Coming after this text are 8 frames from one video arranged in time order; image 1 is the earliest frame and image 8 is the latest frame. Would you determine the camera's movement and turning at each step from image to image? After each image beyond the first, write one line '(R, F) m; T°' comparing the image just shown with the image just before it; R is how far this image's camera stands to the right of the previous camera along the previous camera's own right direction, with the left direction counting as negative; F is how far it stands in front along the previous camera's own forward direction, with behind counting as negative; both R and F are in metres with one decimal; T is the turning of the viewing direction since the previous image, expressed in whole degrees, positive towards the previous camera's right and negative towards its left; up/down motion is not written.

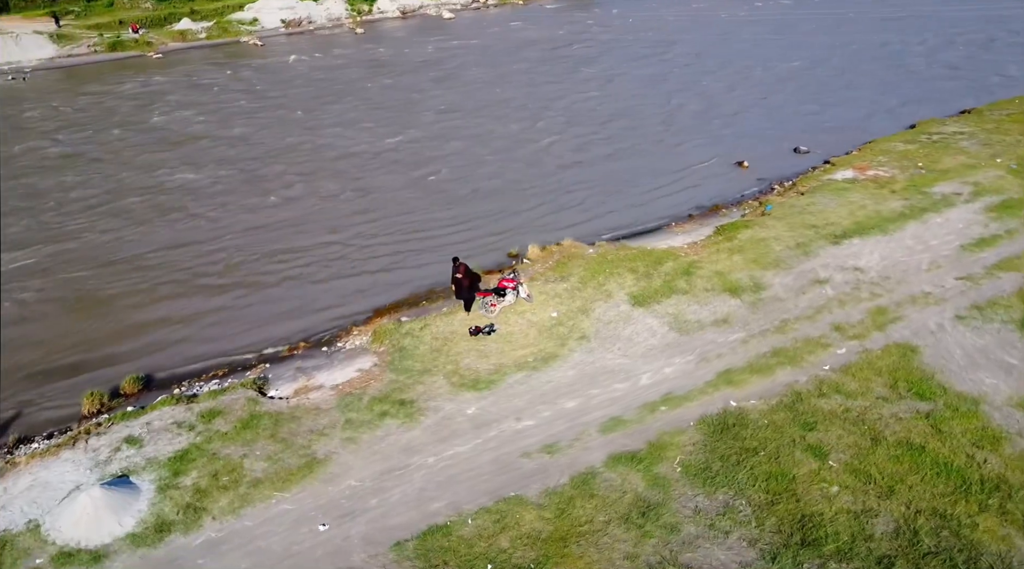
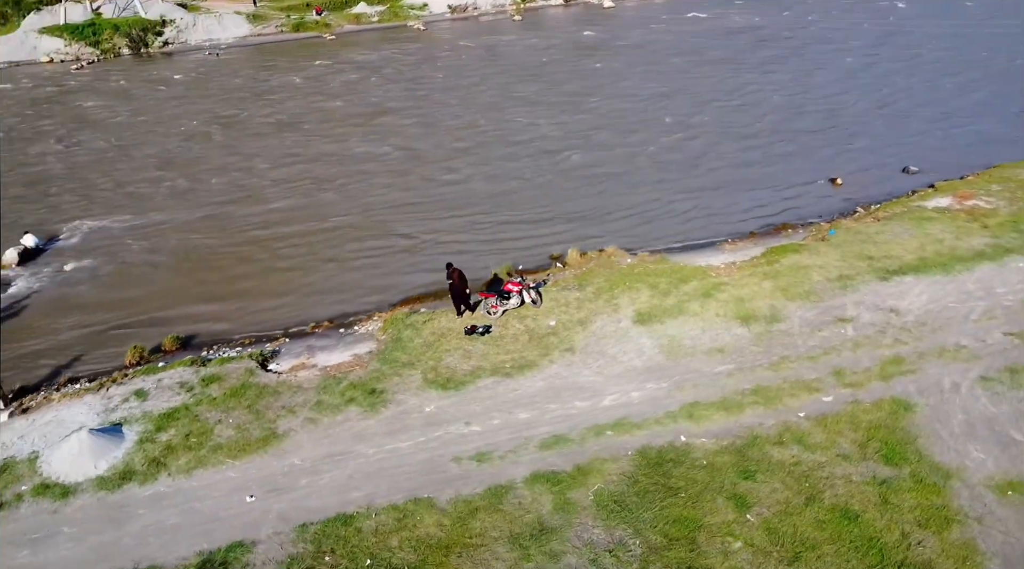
(+4.2, +0.3) m; -13°
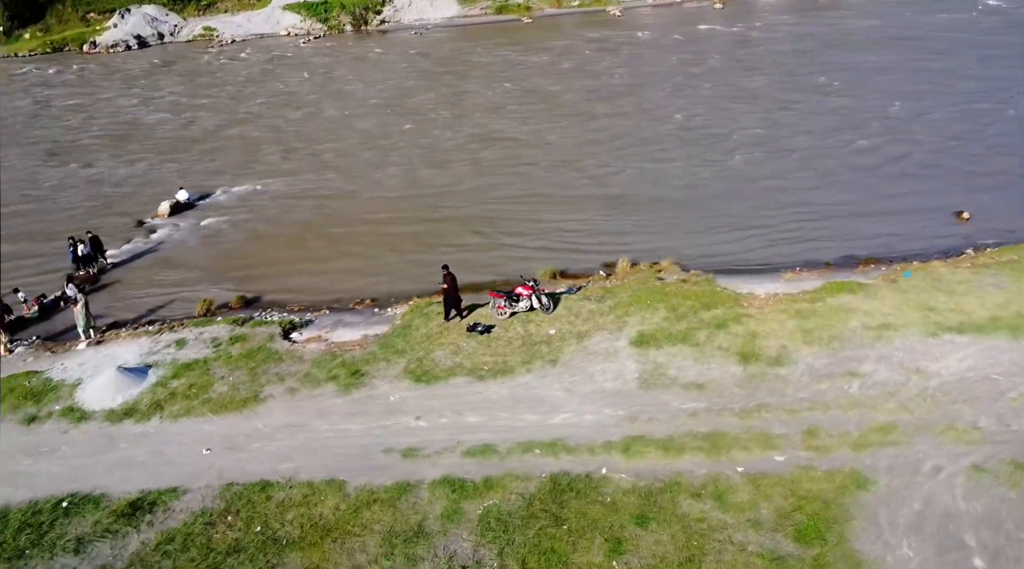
(+5.0, +0.6) m; -16°
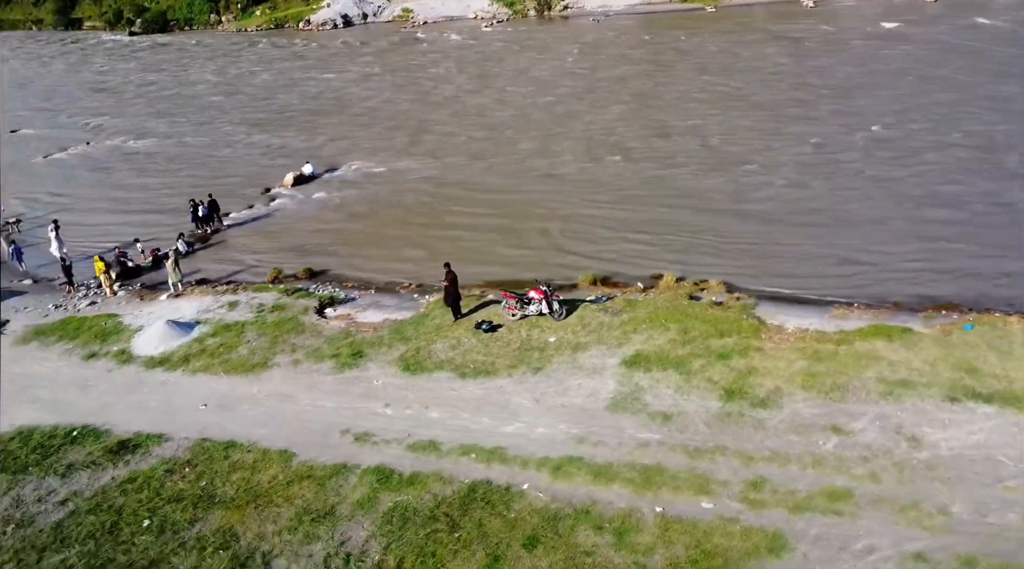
(+4.5, +0.5) m; -14°
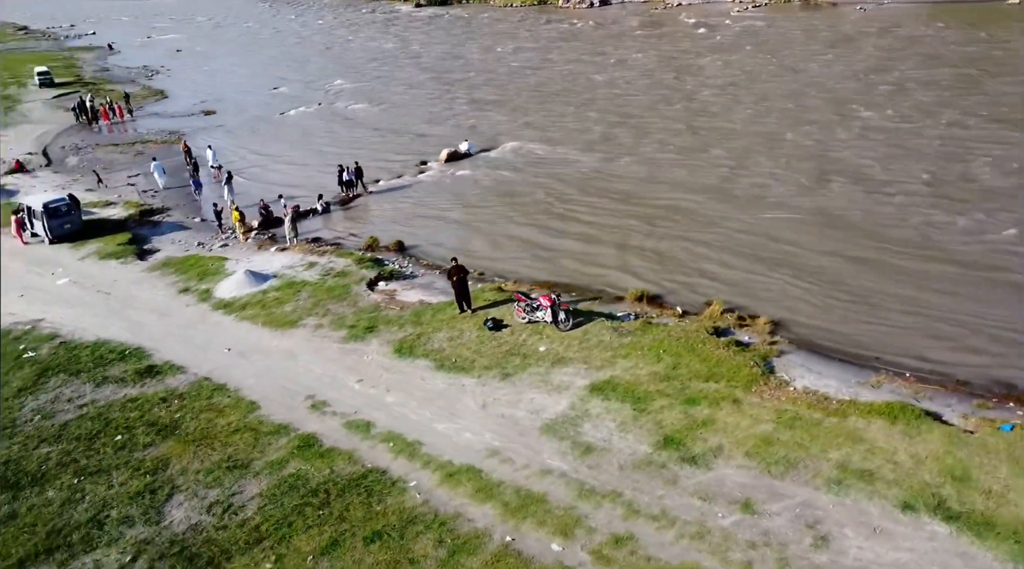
(+6.1, +1.0) m; -19°
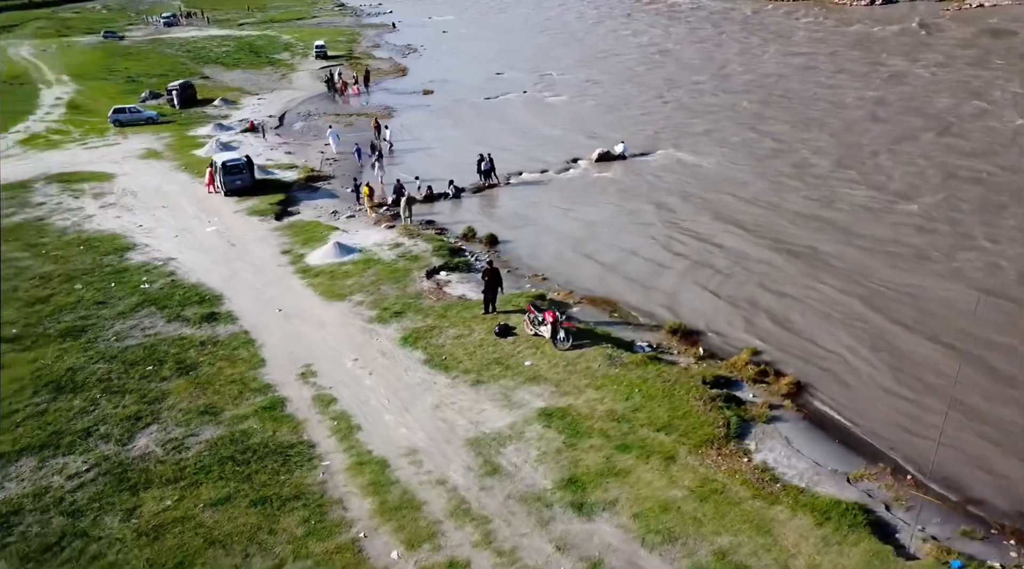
(+6.1, +1.0) m; -19°
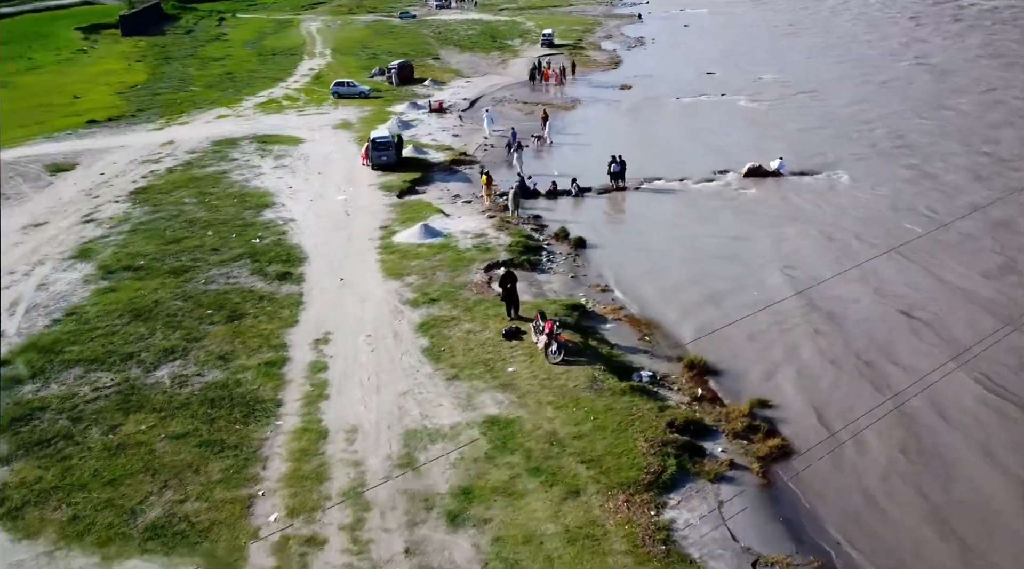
(+5.7, +0.9) m; -18°
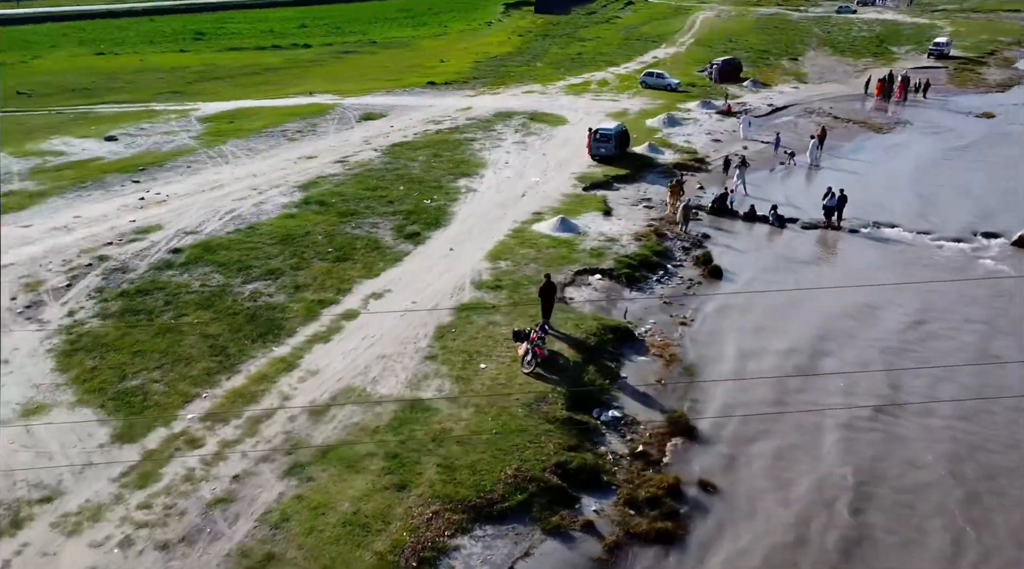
(+8.8, +2.3) m; -28°
